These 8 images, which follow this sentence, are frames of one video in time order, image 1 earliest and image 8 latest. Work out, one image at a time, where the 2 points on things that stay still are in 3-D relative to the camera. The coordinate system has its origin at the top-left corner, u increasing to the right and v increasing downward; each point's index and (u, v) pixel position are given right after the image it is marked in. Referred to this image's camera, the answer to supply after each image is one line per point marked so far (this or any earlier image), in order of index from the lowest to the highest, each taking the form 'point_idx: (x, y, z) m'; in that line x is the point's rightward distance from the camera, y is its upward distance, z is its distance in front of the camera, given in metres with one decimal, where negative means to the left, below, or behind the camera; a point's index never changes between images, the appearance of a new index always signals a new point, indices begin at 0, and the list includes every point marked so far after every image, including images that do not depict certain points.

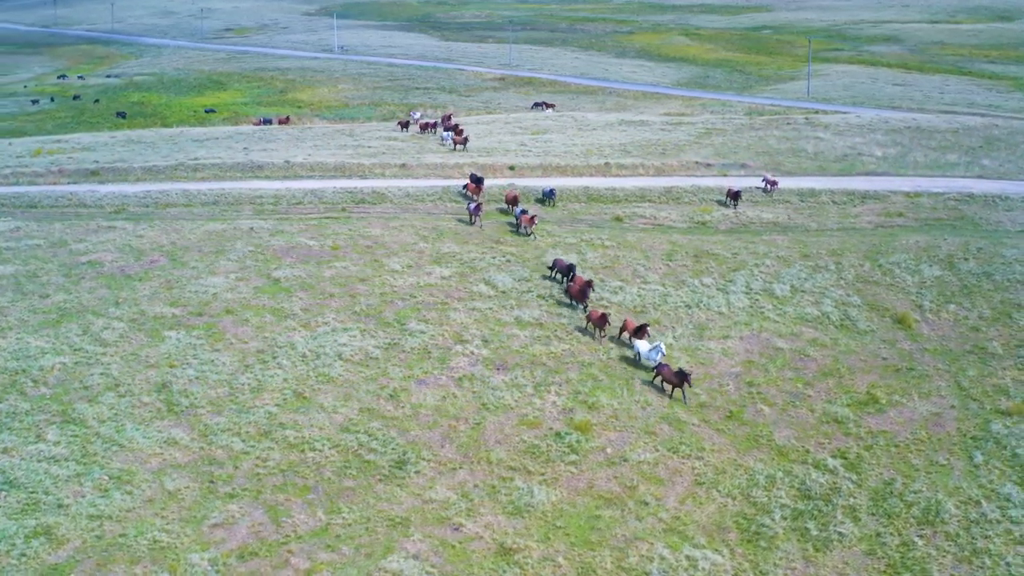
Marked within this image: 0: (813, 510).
0: (+7.2, -5.4, +18.7) m
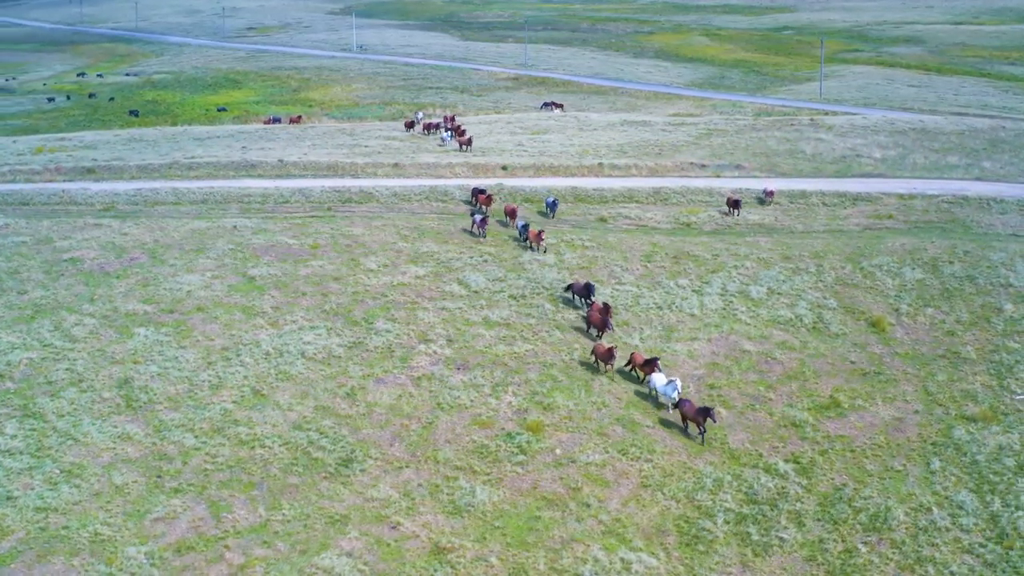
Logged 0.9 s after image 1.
0: (+5.8, -5.4, +18.6) m
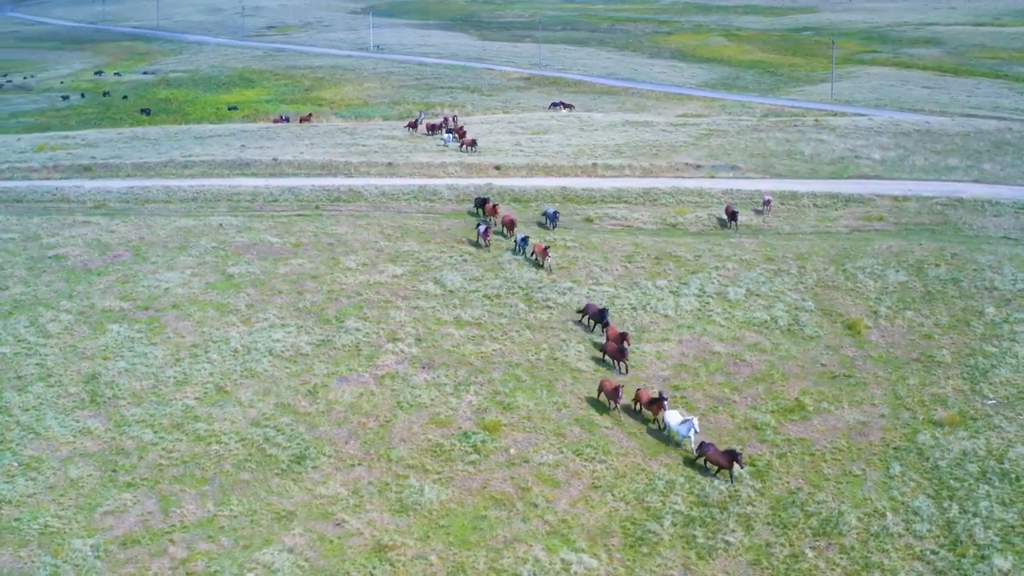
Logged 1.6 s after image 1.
0: (+4.5, -5.4, +18.5) m
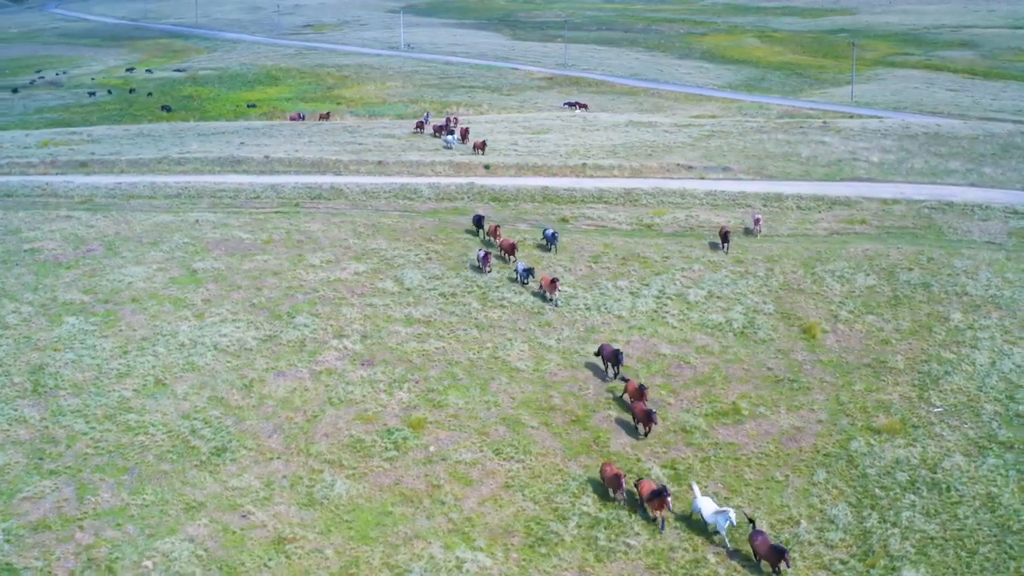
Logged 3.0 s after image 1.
0: (+2.3, -5.5, +18.4) m
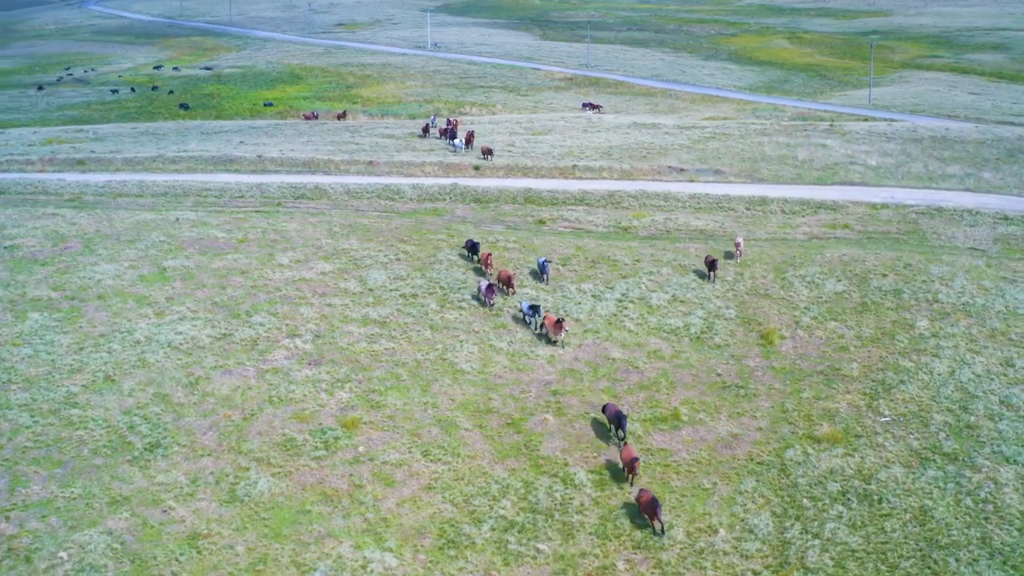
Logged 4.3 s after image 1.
0: (+0.3, -5.6, +18.4) m
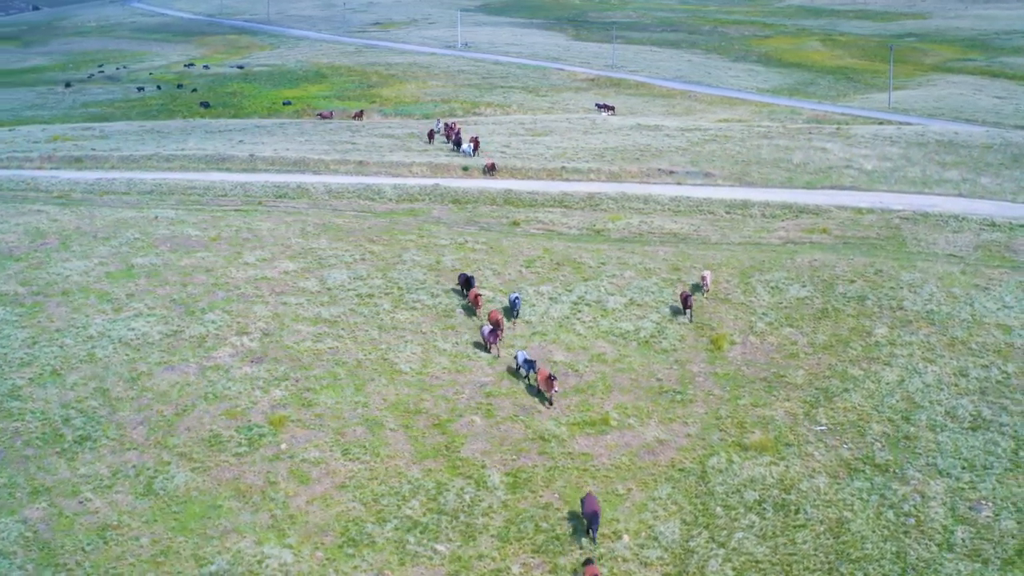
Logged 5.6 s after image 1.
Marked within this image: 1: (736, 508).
0: (-1.9, -5.6, +18.6) m
1: (+5.7, -5.5, +19.8) m
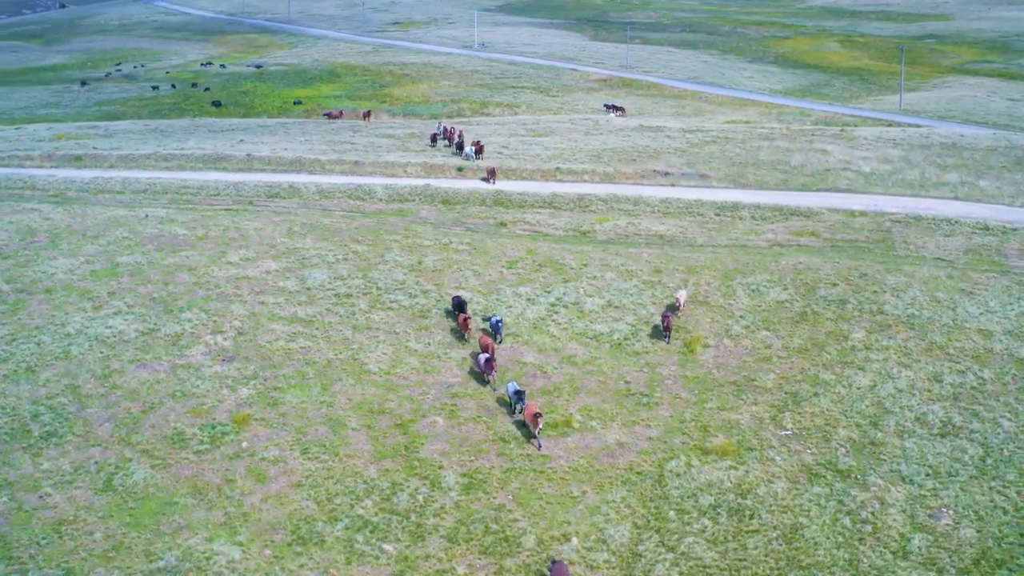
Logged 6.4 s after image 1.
0: (-3.1, -5.6, +18.7) m
1: (+4.5, -5.6, +19.7) m
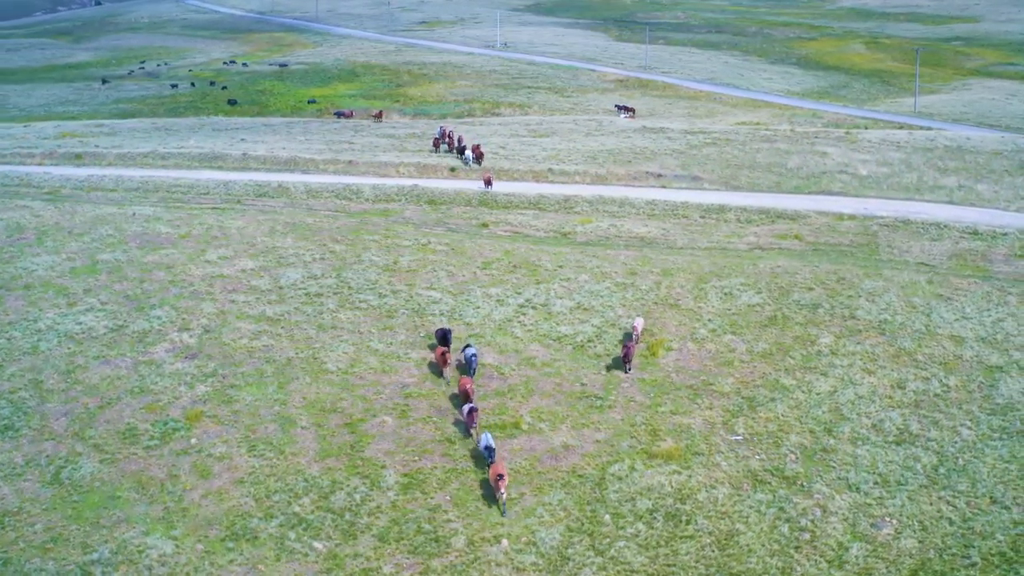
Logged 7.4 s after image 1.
0: (-4.8, -5.7, +18.9) m
1: (+2.9, -5.7, +19.7) m
